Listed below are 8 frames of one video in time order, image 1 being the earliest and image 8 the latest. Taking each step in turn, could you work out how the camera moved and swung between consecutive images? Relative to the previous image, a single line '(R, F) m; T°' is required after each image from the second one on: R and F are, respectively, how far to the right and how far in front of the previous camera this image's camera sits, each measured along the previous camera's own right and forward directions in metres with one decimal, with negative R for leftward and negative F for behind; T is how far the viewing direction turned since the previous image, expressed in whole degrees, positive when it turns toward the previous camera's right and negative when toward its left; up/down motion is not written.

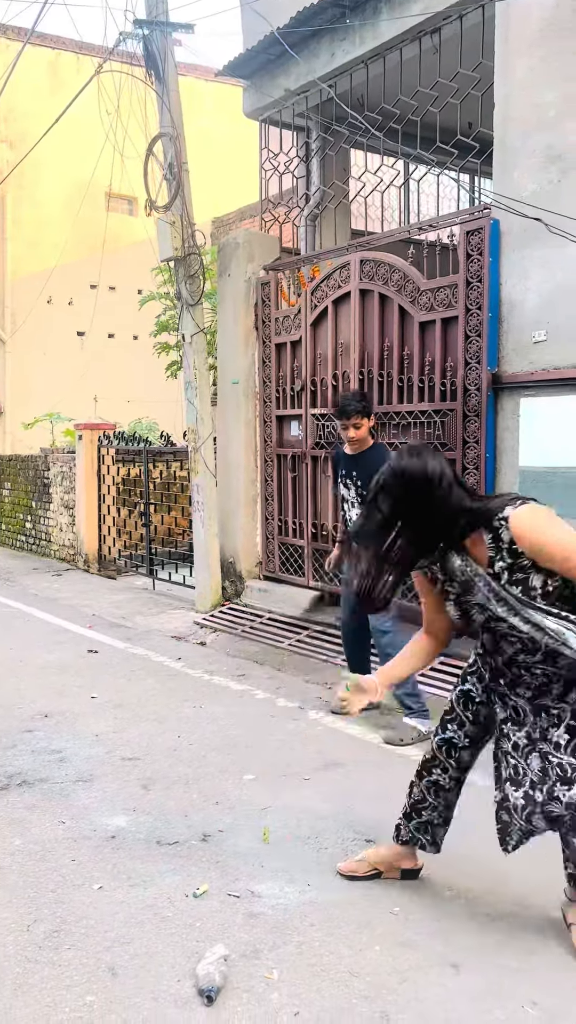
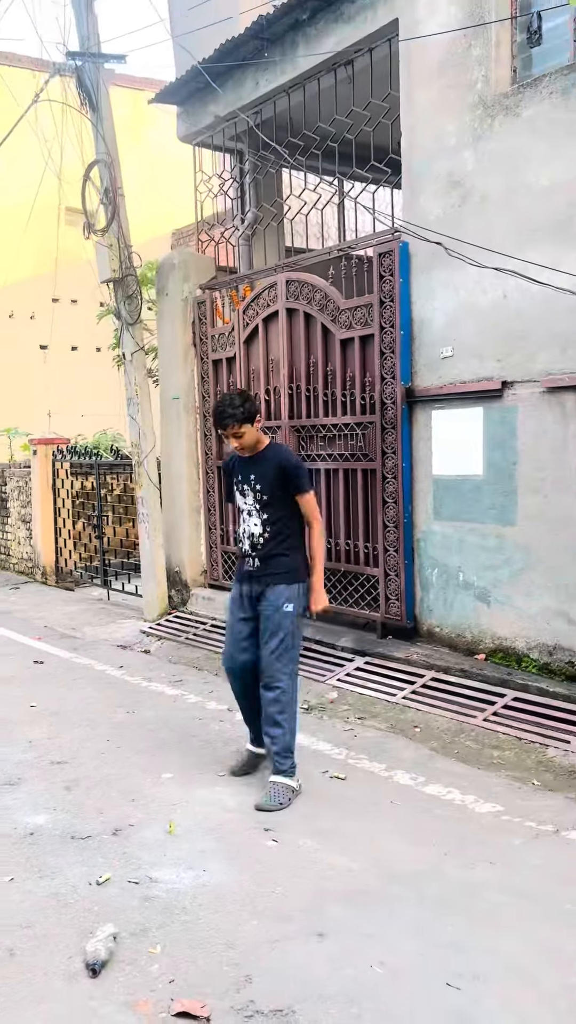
(+0.3, -0.3) m; +1°
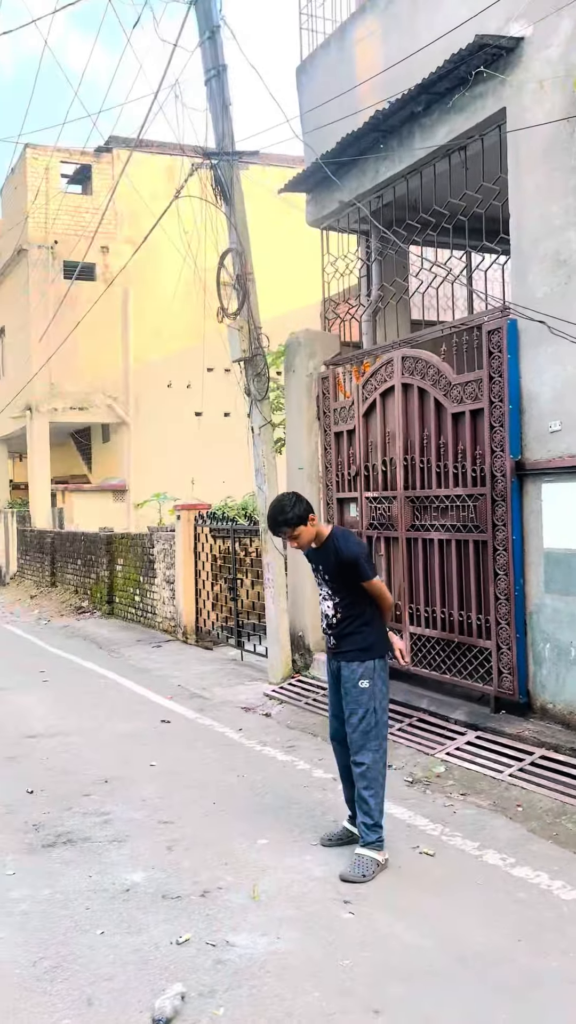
(+0.3, -0.2) m; -10°
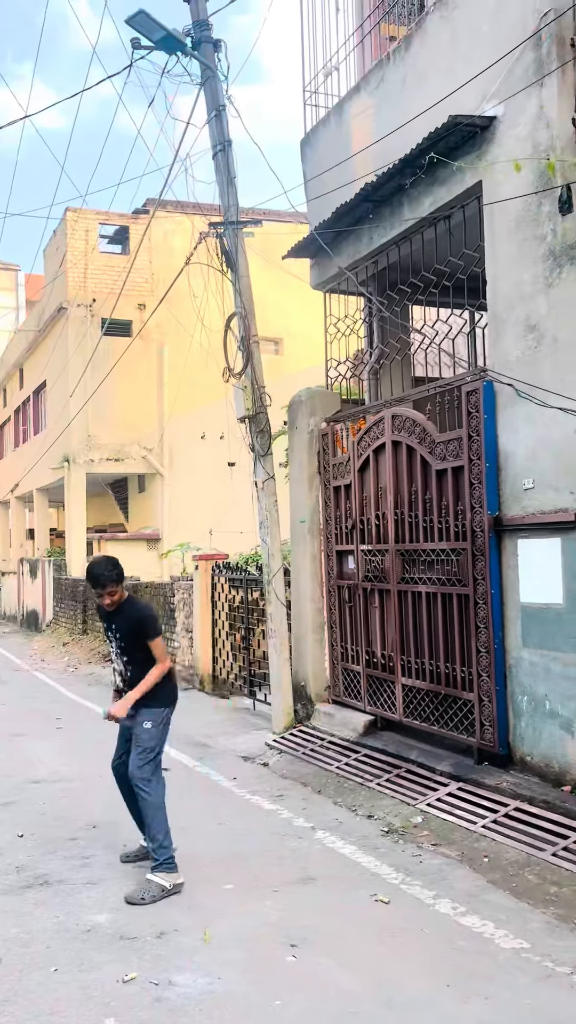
(+0.4, -0.2) m; -3°
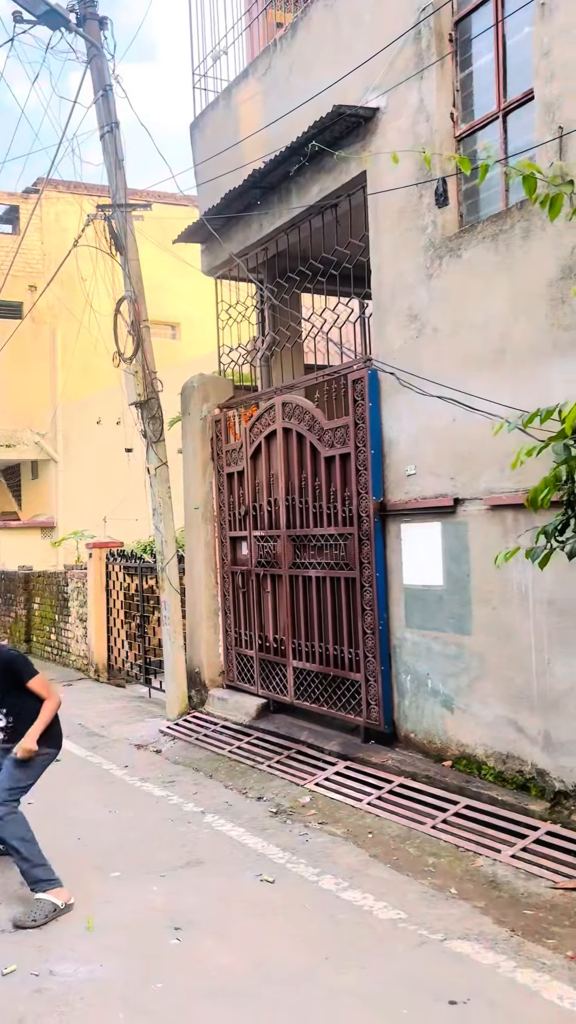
(+0.1, 0.0) m; +6°
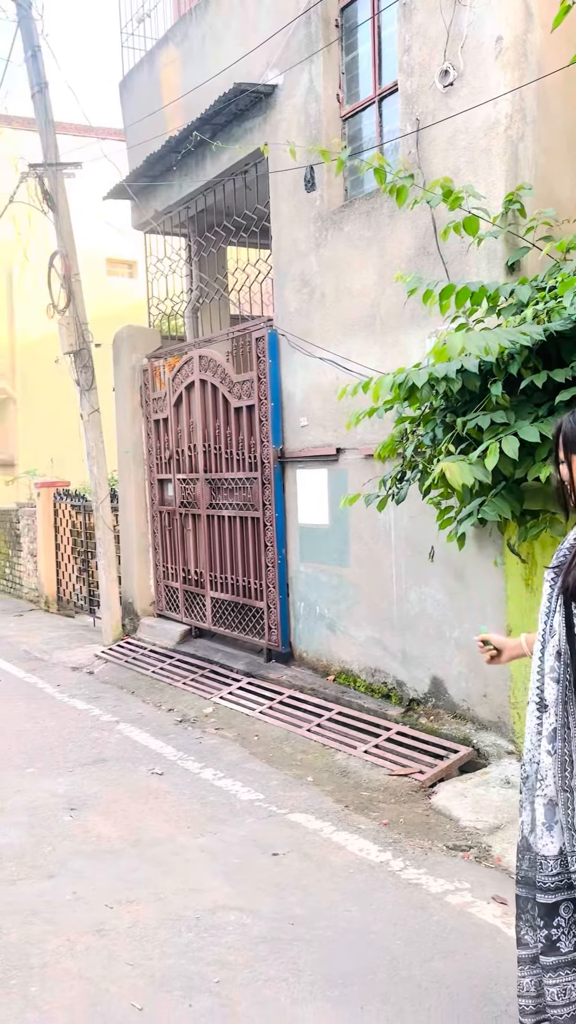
(+0.5, -0.7) m; +1°
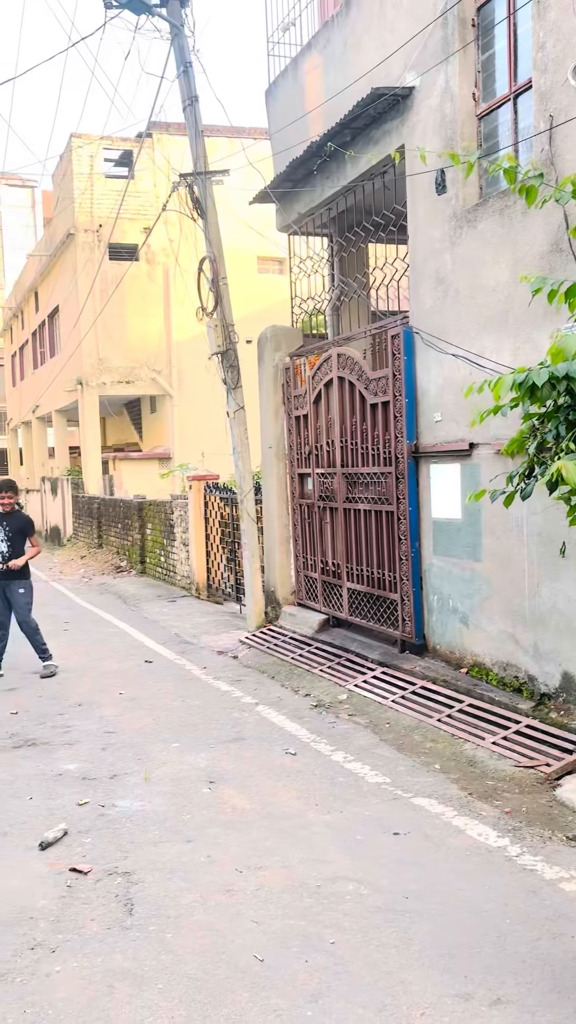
(+0.1, -0.2) m; -9°
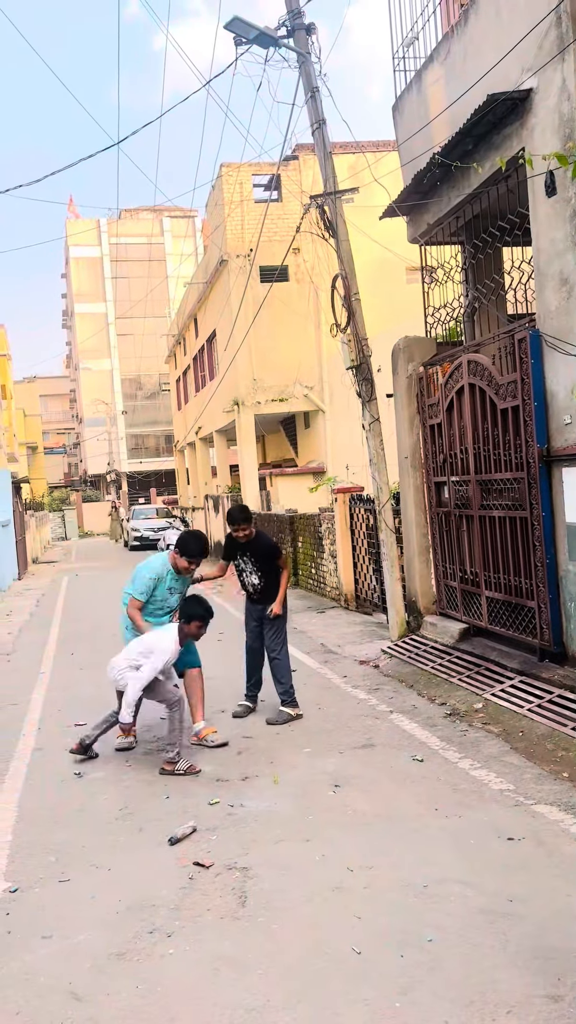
(+0.3, -0.1) m; -10°
